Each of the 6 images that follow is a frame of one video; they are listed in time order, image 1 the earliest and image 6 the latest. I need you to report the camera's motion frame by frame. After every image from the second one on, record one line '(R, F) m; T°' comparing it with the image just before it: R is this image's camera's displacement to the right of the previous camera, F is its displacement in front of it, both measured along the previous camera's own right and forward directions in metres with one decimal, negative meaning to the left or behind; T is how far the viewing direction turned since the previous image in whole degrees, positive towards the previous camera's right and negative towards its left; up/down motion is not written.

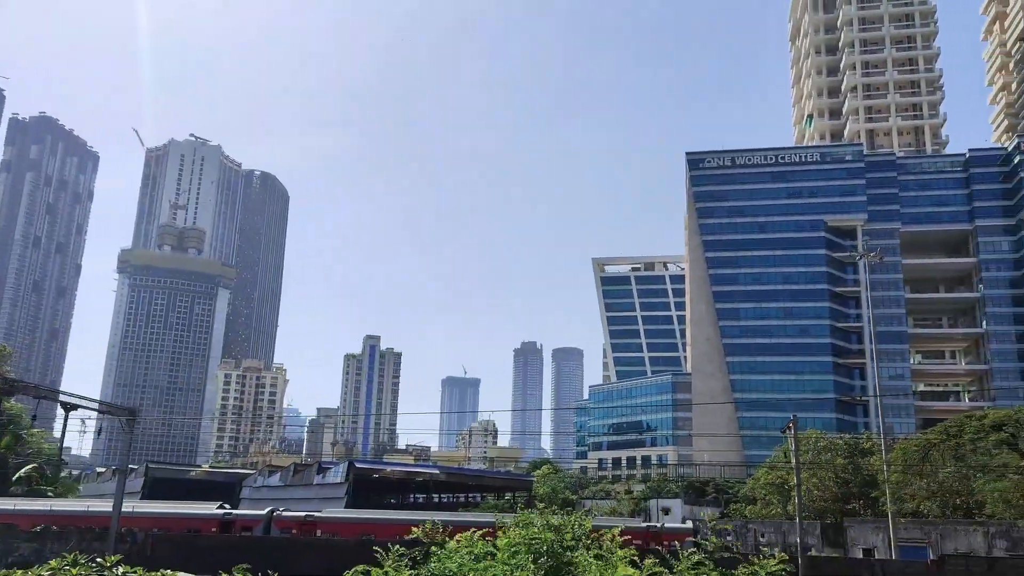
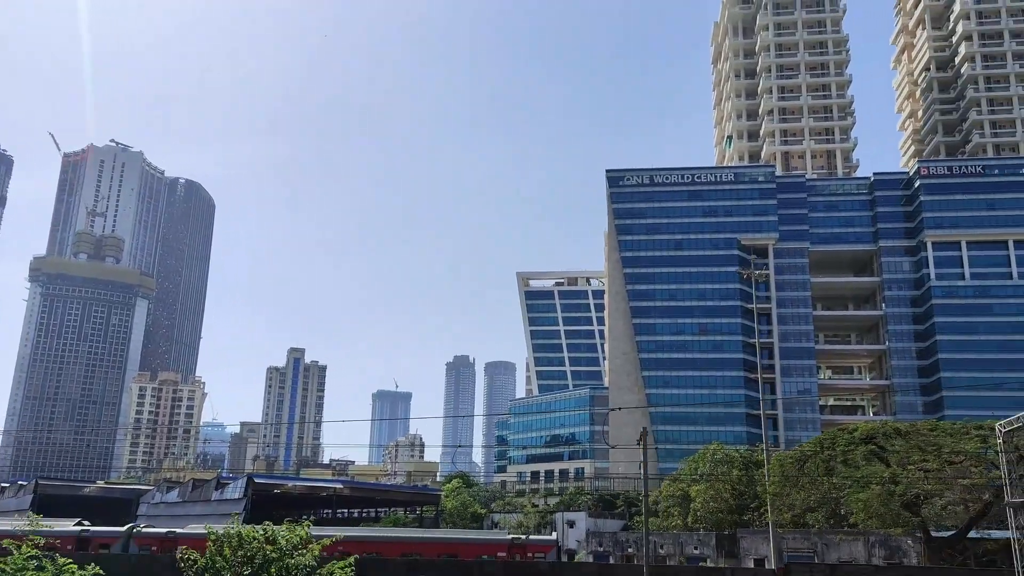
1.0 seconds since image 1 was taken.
(+2.0, -0.4) m; +4°
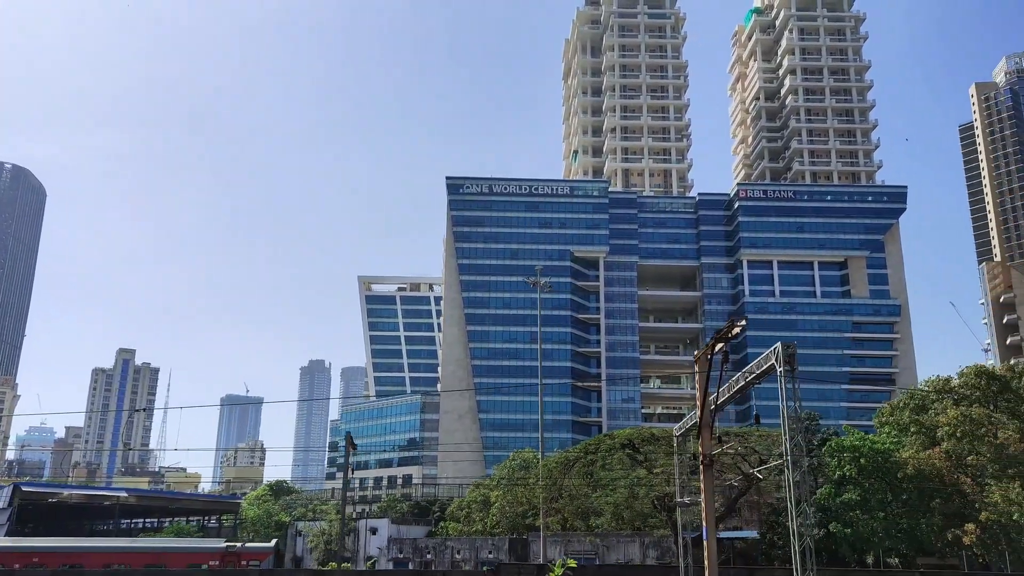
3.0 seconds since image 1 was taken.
(+4.2, -0.5) m; +9°
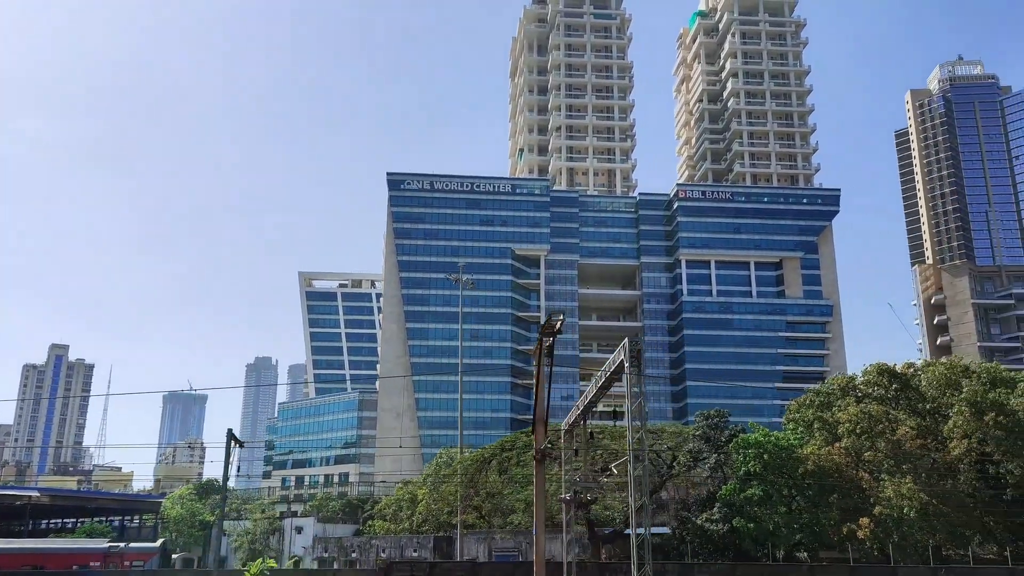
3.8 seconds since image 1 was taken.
(+1.7, +0.1) m; +3°
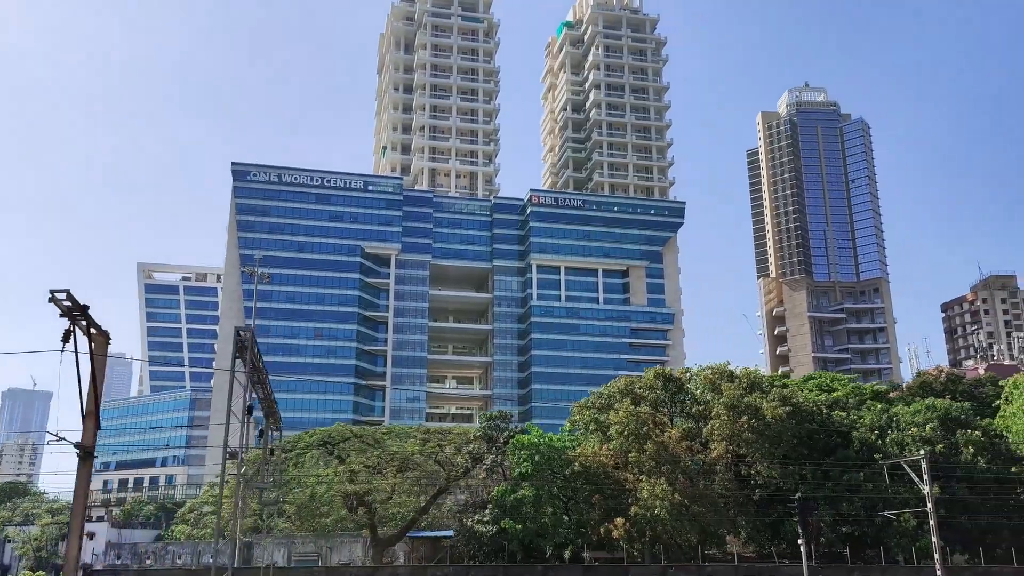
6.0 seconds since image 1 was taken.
(+4.2, +0.4) m; +8°
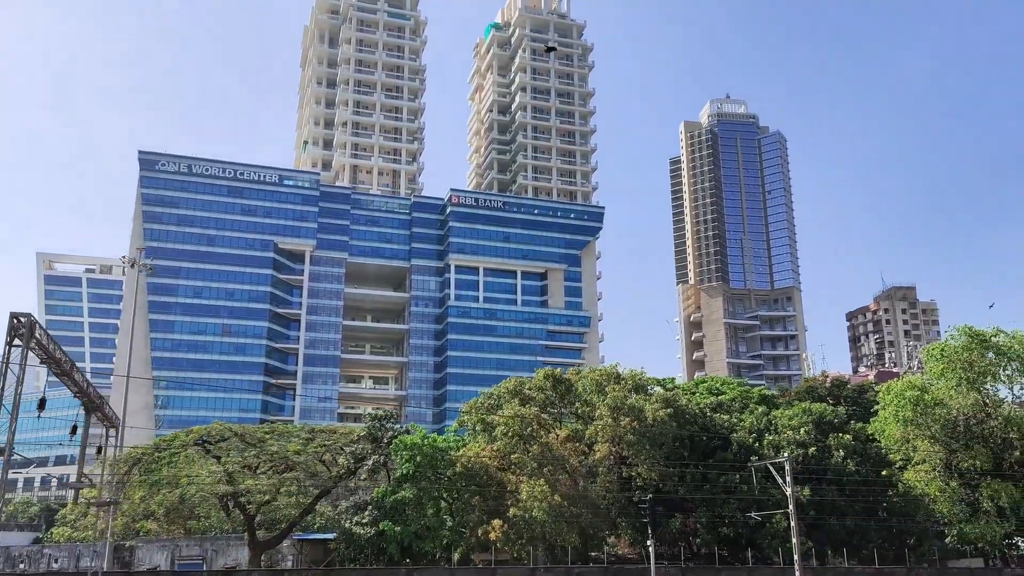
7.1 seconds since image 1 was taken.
(+1.8, +0.5) m; +5°
